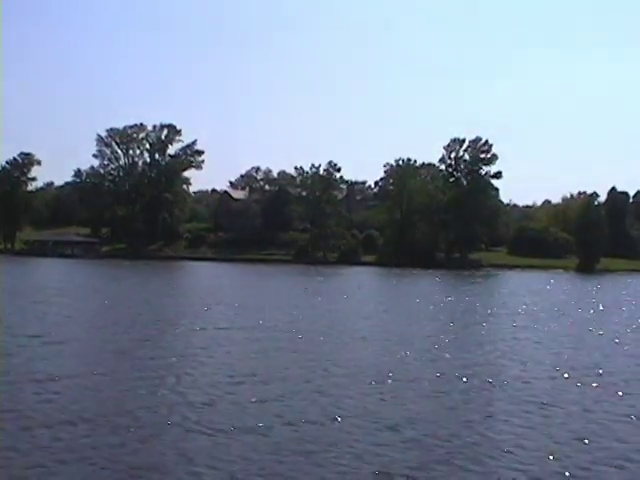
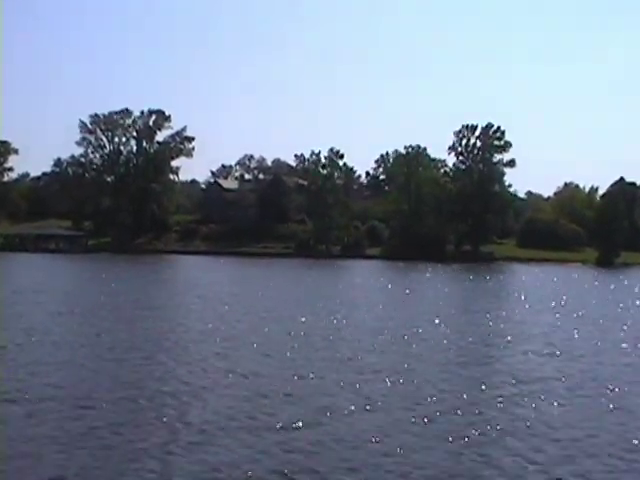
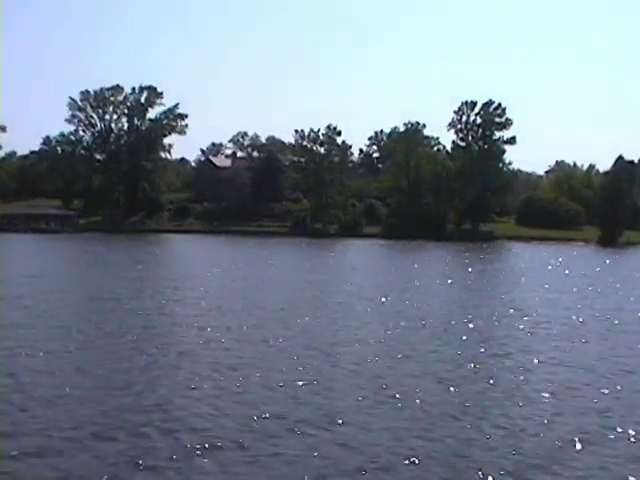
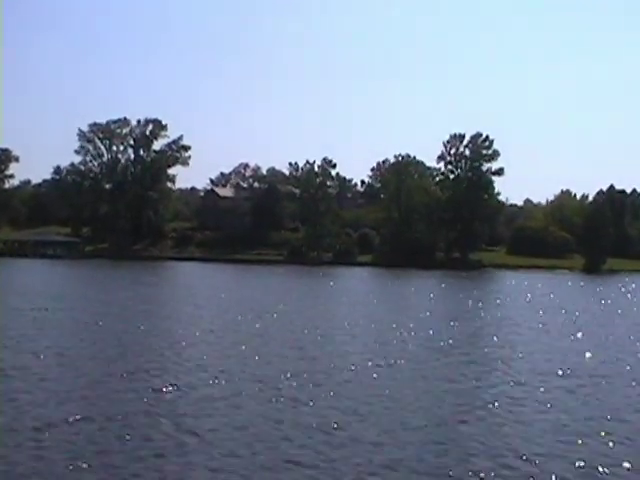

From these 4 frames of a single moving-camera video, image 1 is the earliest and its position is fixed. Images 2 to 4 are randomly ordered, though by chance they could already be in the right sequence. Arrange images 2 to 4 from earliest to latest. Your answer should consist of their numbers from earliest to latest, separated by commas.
4, 2, 3
